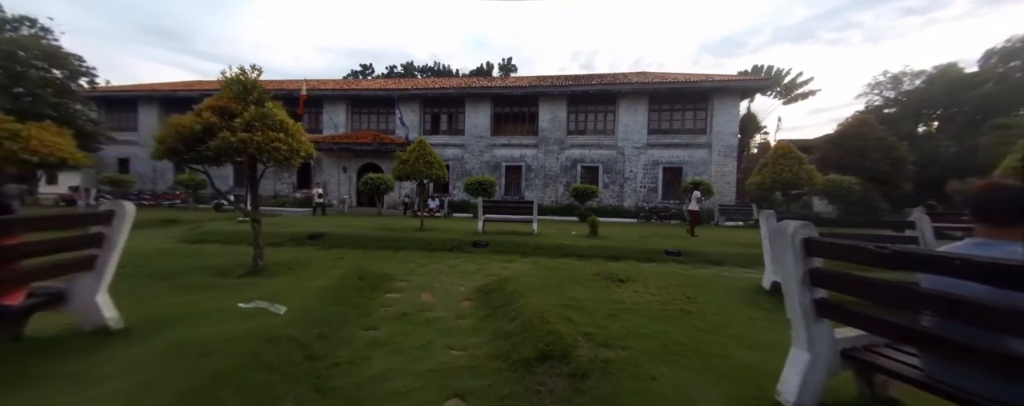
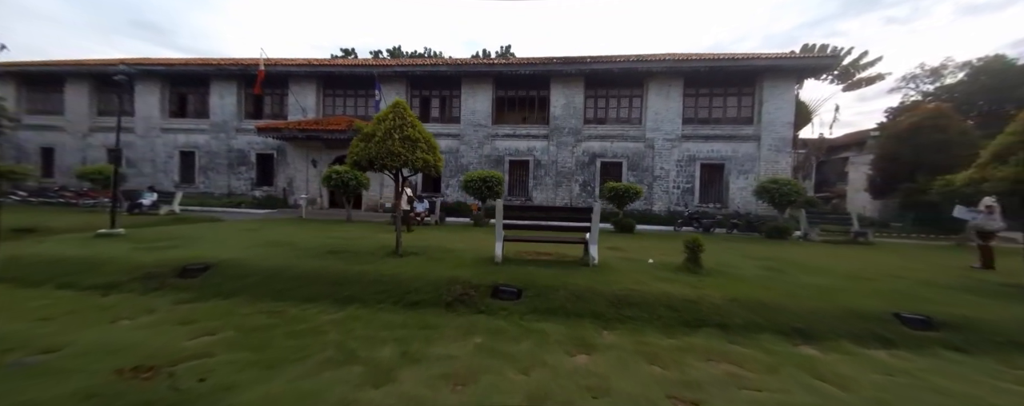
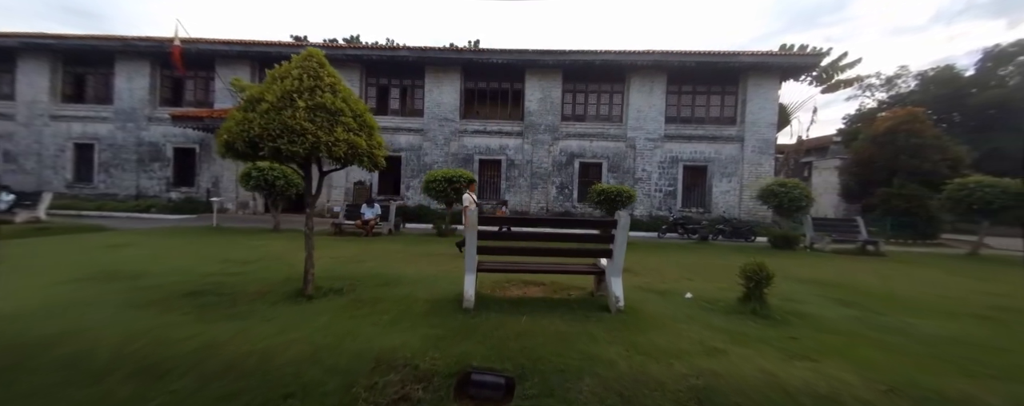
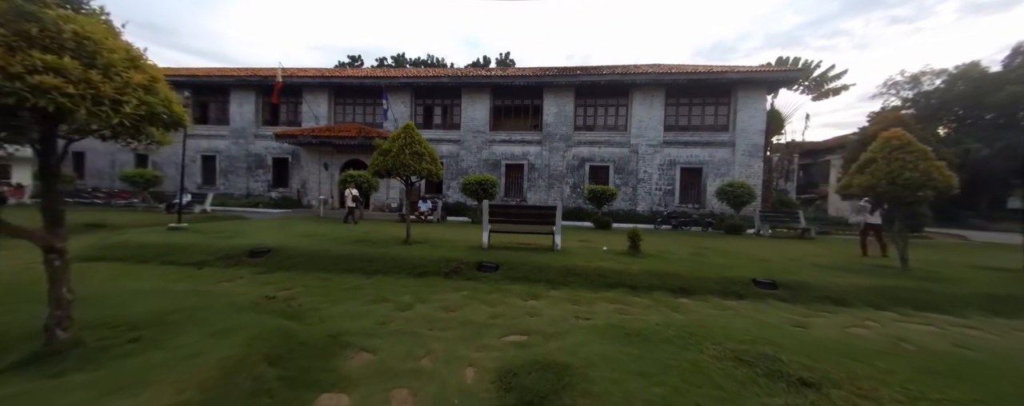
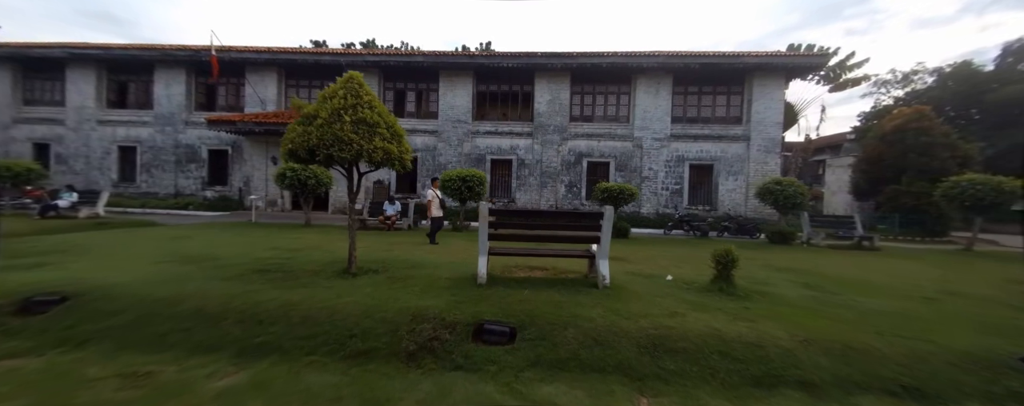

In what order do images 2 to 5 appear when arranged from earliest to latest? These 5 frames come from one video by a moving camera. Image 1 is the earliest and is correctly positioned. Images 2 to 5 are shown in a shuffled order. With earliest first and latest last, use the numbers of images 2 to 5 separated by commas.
4, 2, 5, 3
